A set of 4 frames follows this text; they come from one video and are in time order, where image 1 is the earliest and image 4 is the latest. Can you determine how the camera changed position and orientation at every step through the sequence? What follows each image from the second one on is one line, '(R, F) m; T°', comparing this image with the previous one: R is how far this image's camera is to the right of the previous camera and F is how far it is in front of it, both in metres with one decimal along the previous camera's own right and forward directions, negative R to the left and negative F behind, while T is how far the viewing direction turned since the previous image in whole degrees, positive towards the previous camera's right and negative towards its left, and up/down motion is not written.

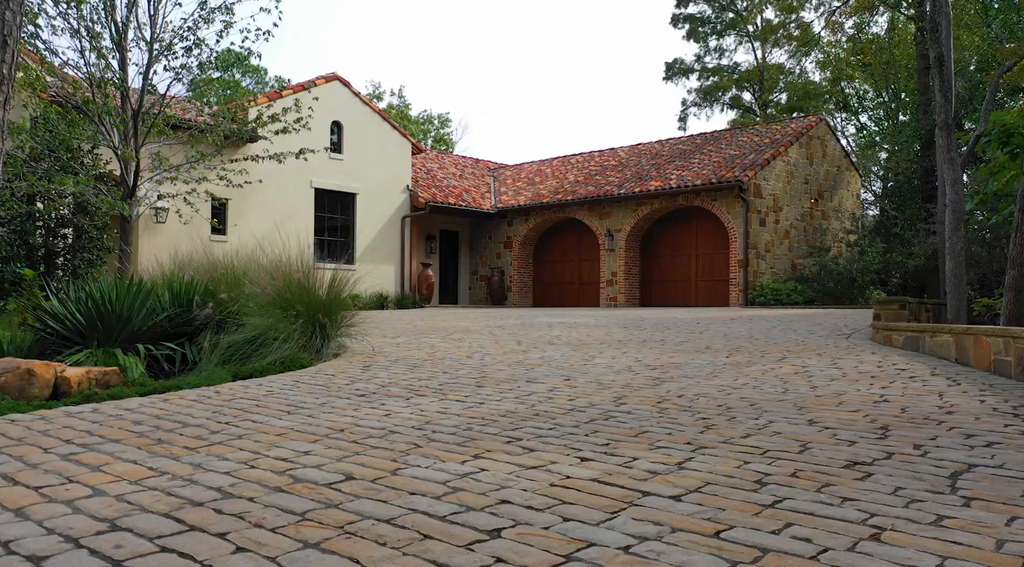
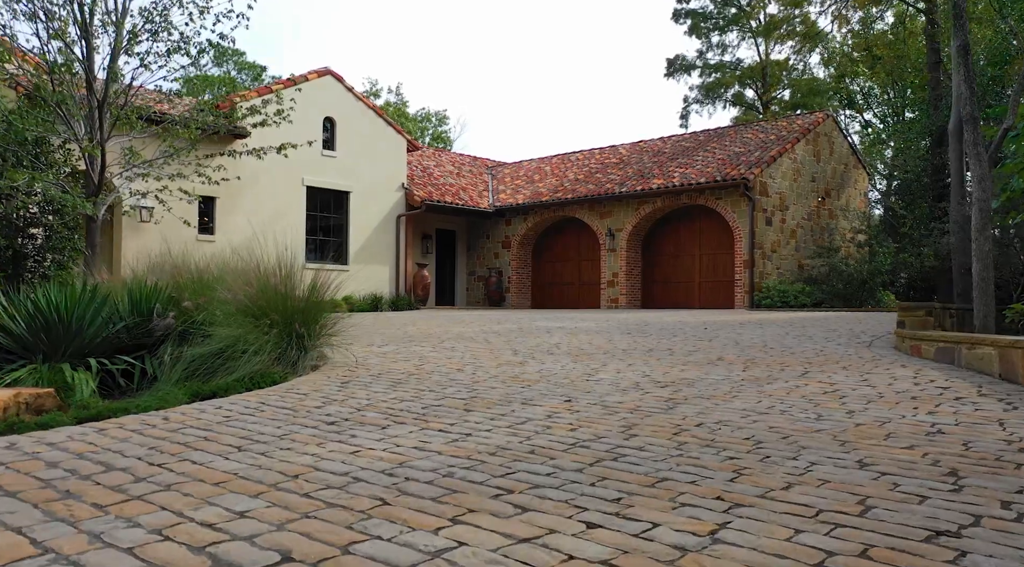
(0.0, +0.7) m; 0°
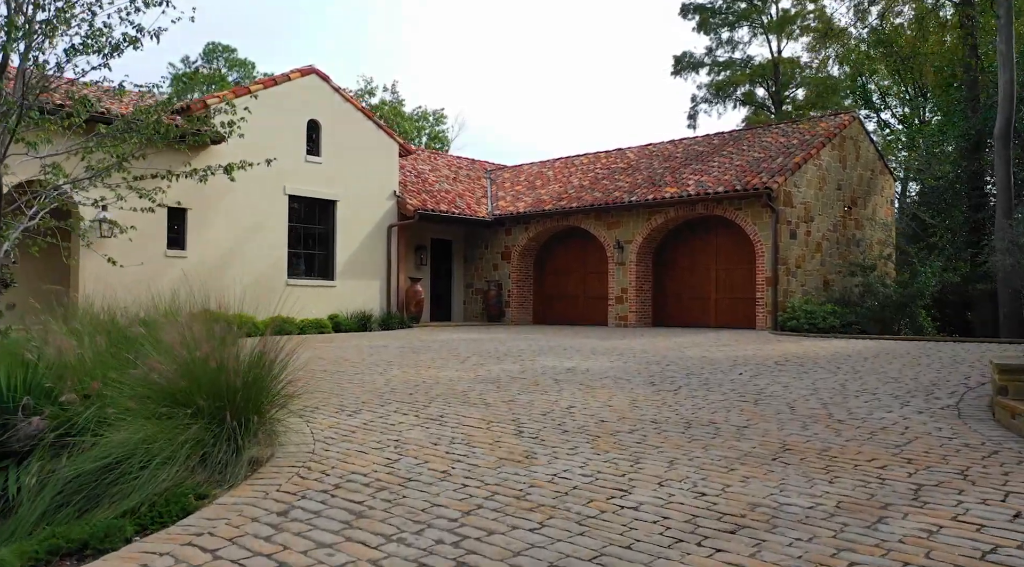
(0.0, +1.8) m; 0°
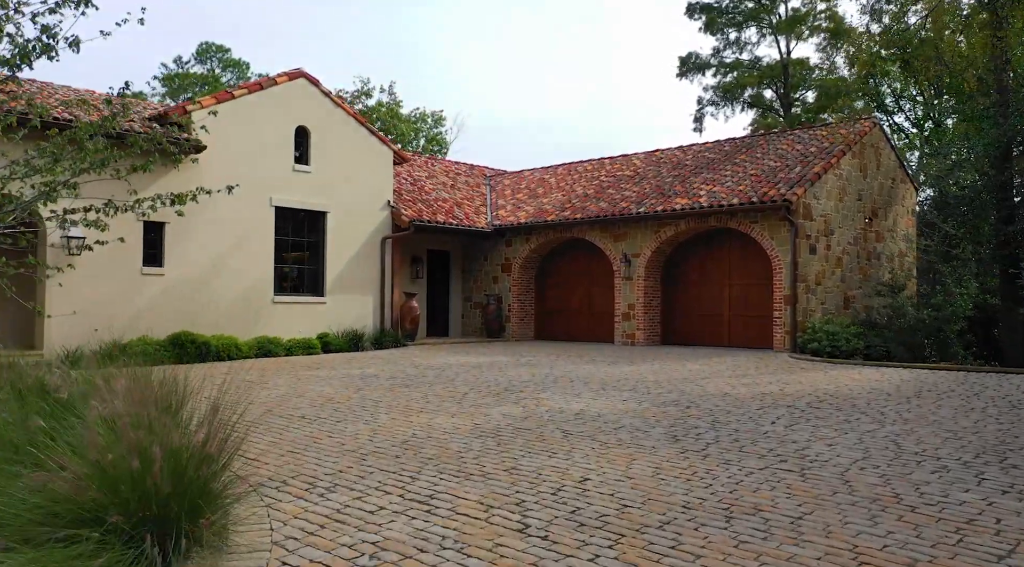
(0.0, +1.3) m; 0°
